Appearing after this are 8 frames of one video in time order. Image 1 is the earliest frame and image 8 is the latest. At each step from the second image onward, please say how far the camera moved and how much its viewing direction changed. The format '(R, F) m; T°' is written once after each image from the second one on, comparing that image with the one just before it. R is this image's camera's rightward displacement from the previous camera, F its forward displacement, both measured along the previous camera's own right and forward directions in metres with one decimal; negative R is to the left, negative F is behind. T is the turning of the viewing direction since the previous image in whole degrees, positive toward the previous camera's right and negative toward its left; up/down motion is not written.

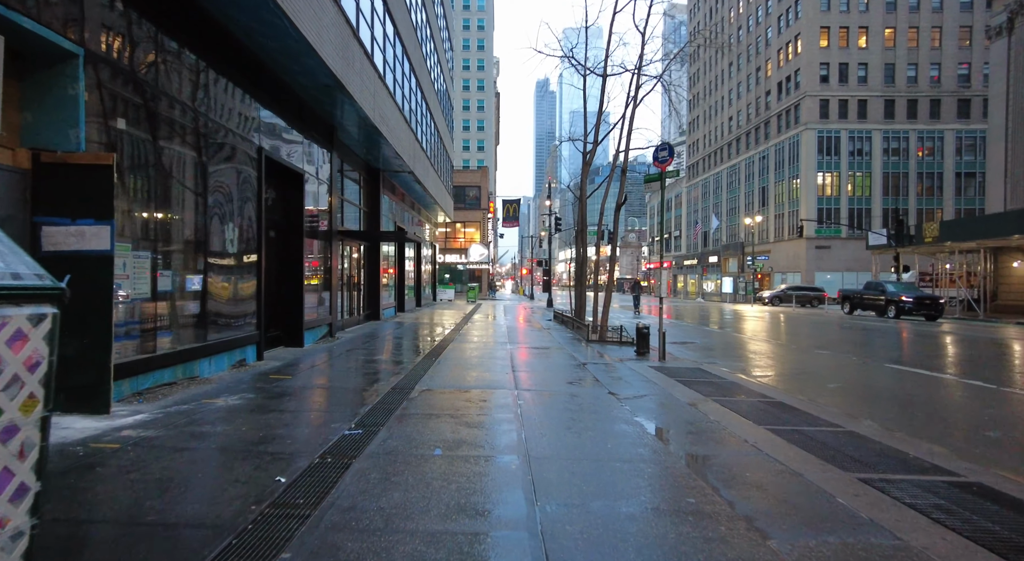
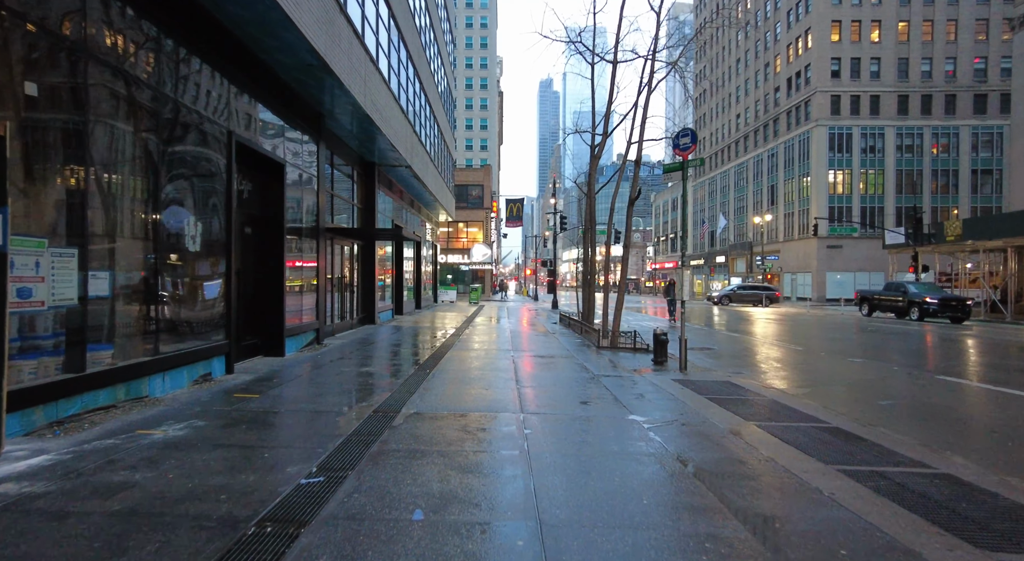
(0.0, +1.2) m; 0°
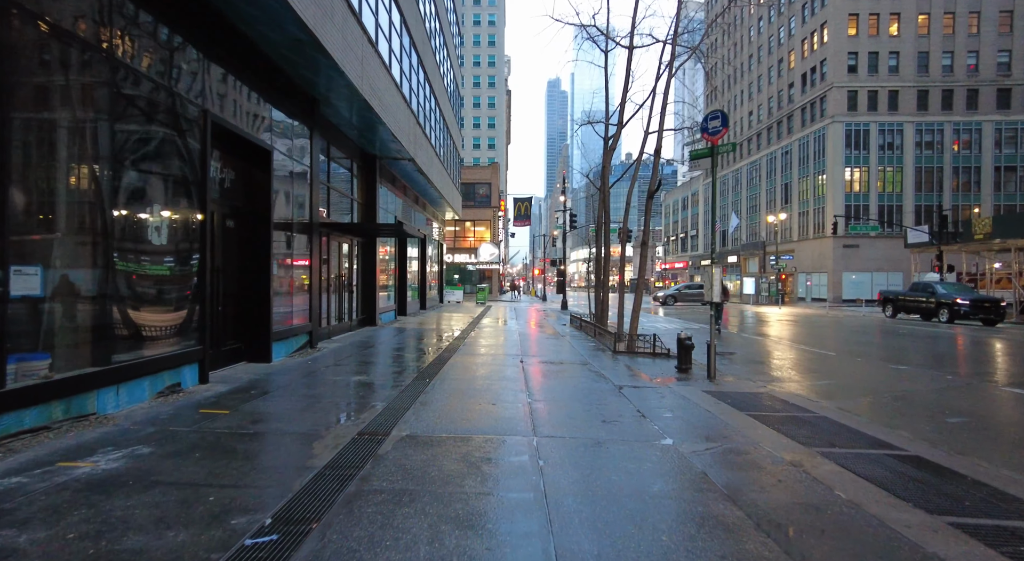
(0.0, +1.0) m; -1°
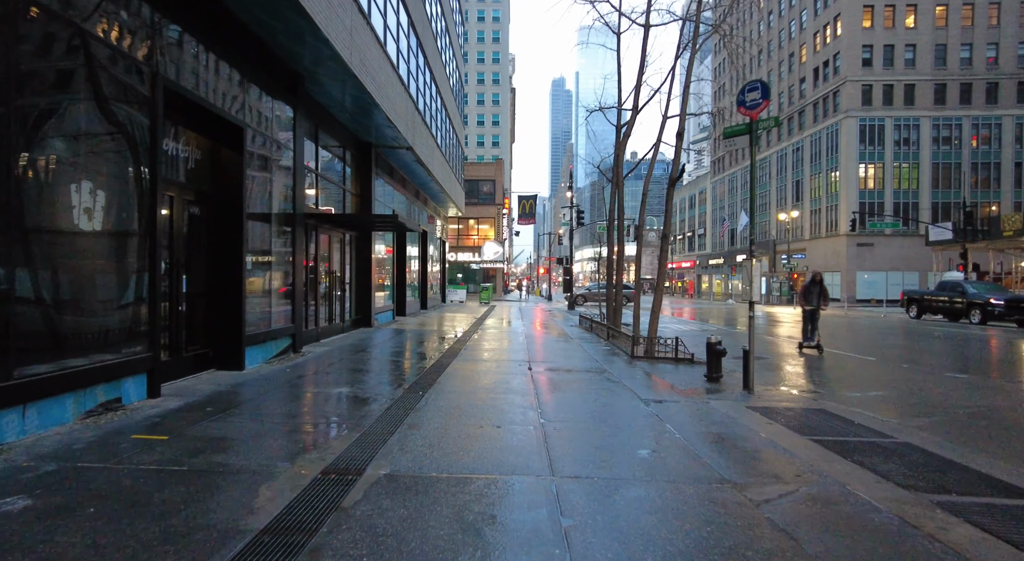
(-0.1, +1.2) m; 0°
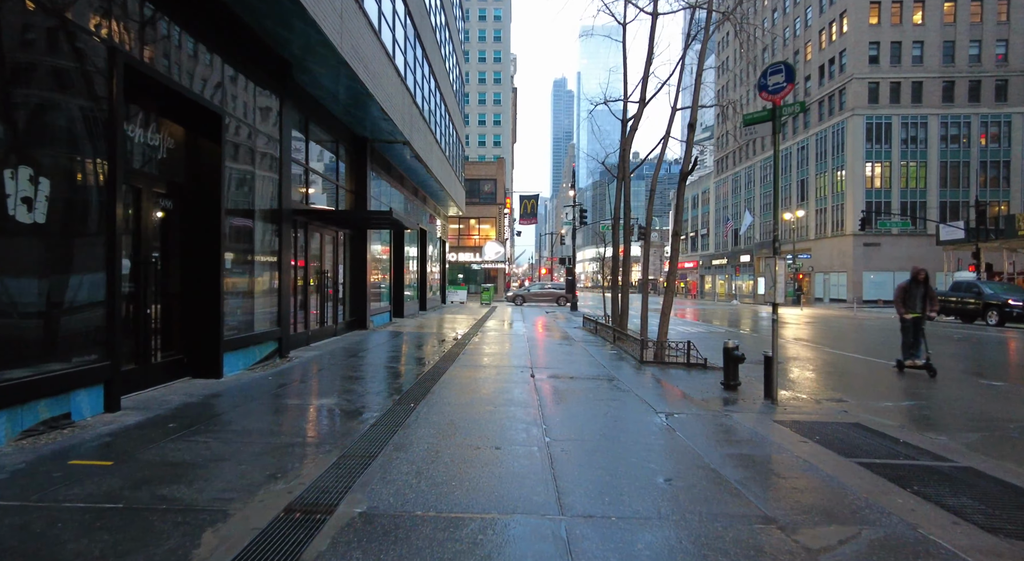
(0.0, +0.7) m; 0°
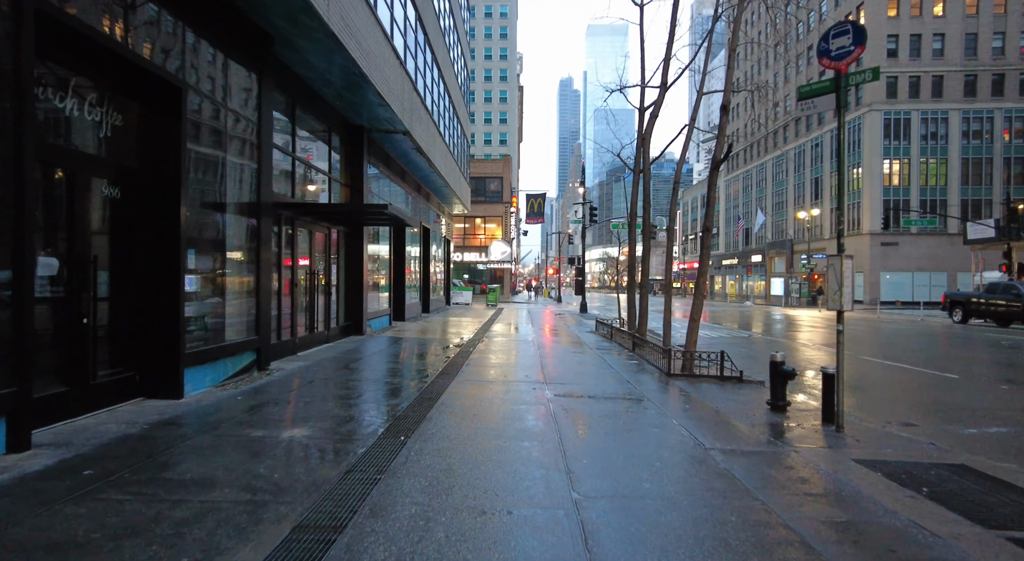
(-0.1, +1.2) m; -1°
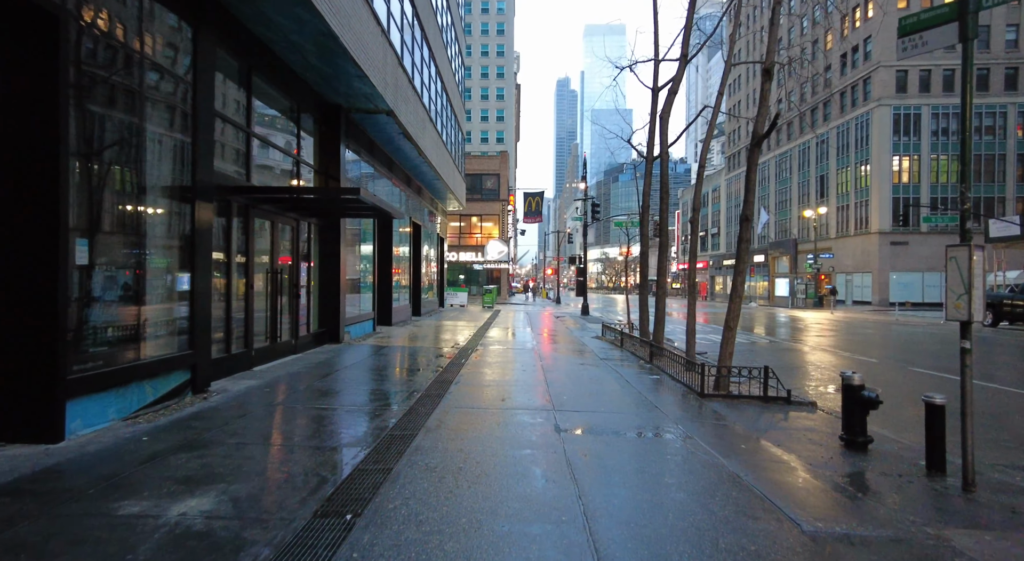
(0.0, +1.7) m; 0°
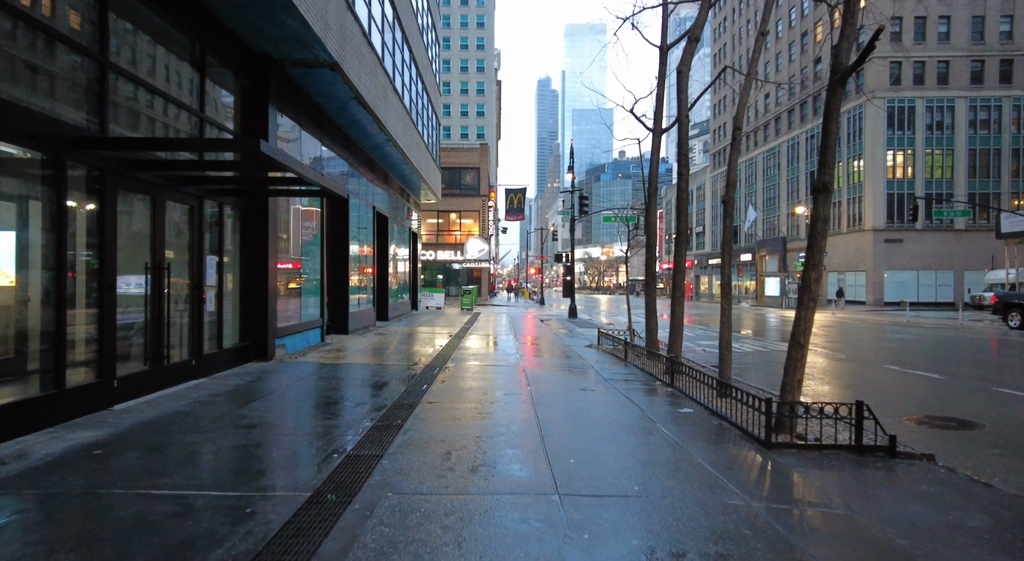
(+0.1, +2.7) m; +2°
